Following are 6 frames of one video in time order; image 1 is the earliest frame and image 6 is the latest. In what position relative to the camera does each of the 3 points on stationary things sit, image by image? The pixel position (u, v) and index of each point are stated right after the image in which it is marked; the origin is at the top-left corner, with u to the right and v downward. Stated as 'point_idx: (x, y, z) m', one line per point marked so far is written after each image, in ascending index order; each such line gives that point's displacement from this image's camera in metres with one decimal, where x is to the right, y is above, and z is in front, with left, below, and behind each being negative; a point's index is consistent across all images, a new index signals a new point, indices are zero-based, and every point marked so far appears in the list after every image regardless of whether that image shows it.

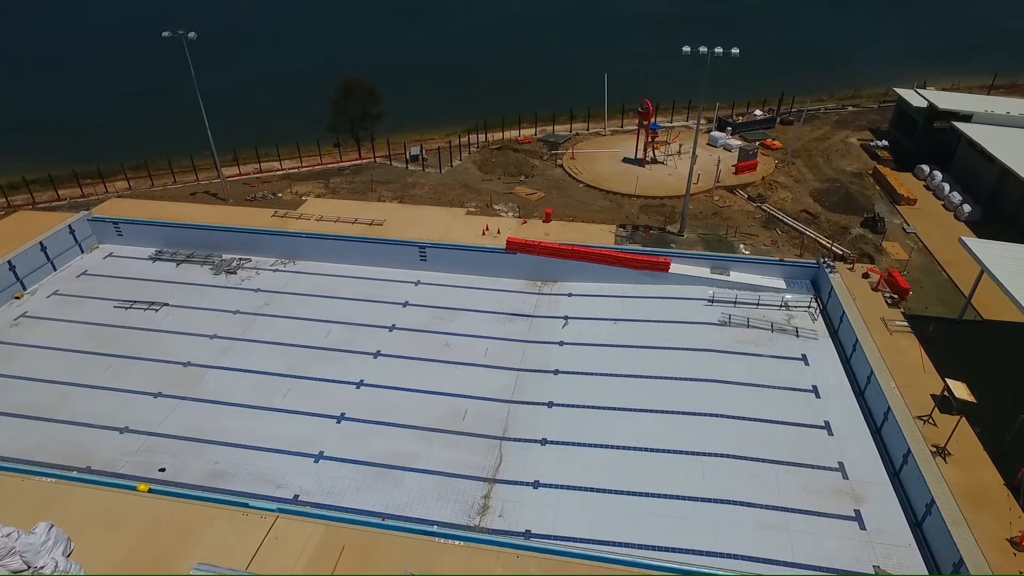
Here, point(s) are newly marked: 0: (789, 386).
0: (+9.7, -3.4, +19.9) m
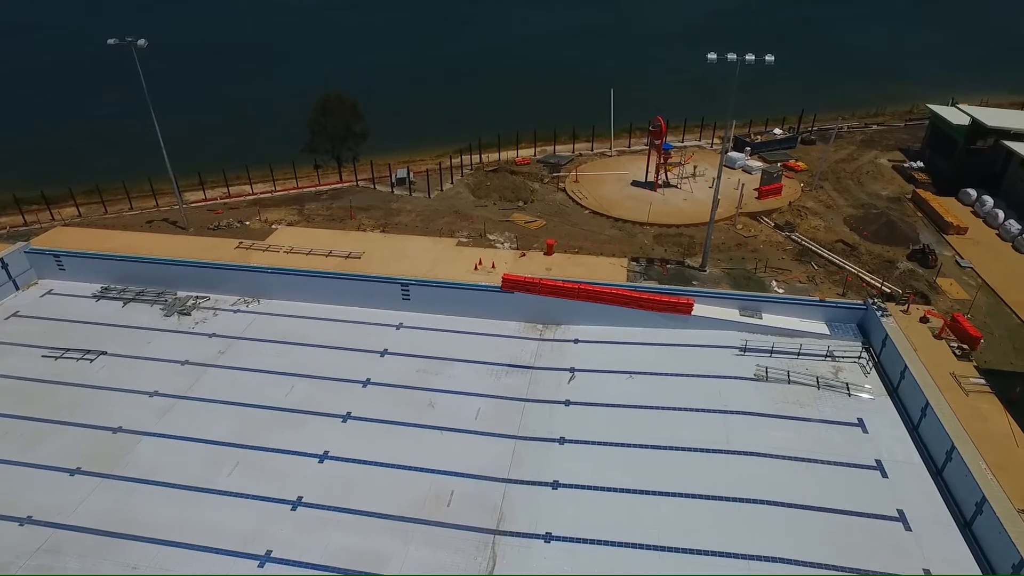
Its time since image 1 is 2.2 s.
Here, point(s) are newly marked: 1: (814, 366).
0: (+9.6, -4.9, +16.3) m
1: (+10.4, -2.7, +19.5) m
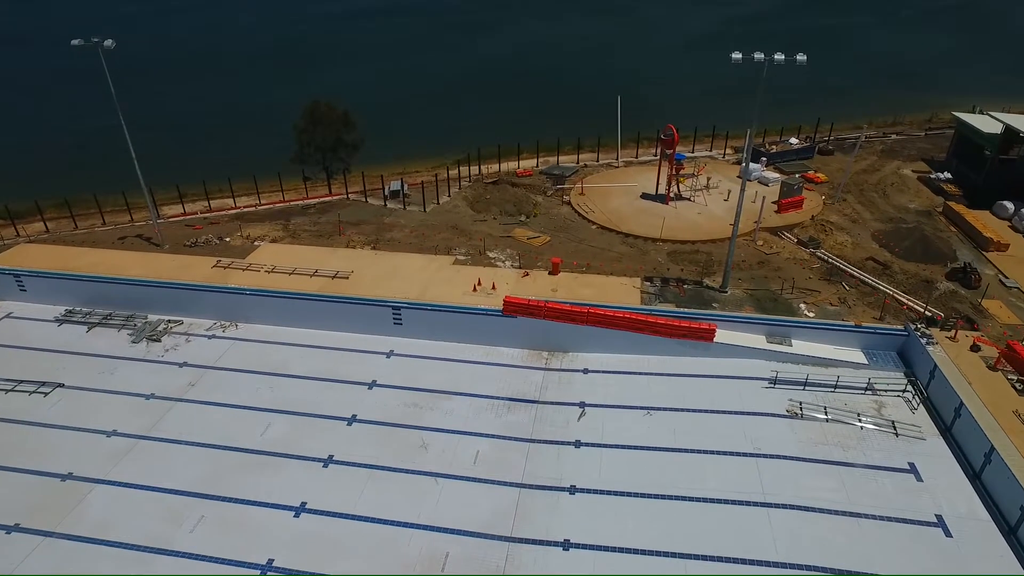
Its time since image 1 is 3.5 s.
0: (+9.7, -5.7, +14.1) m
1: (+10.5, -3.5, +17.4) m
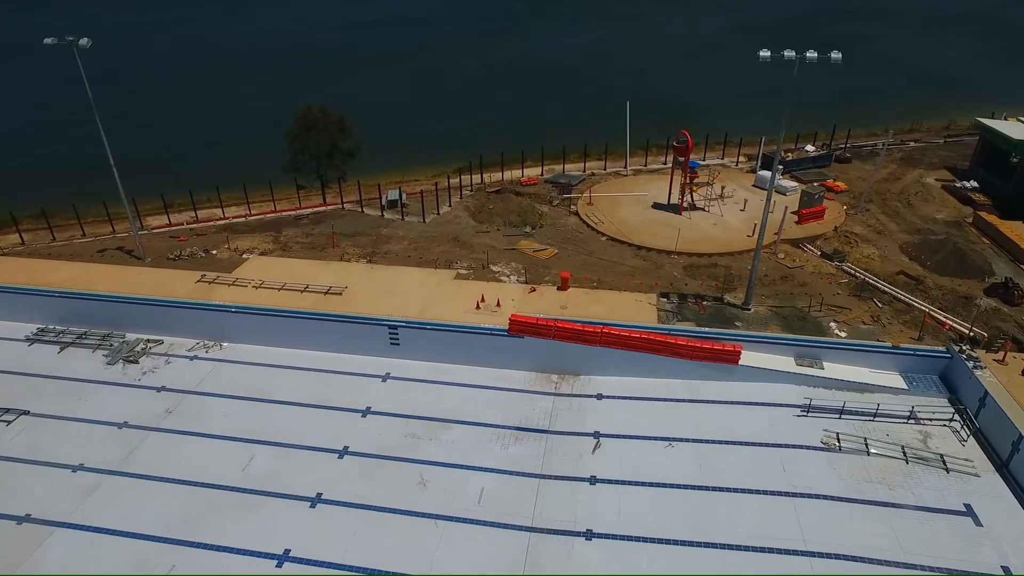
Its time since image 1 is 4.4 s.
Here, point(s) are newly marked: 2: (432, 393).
0: (+9.9, -6.1, +12.5) m
1: (+10.7, -4.0, +15.8) m
2: (-2.6, -3.4, +18.1) m
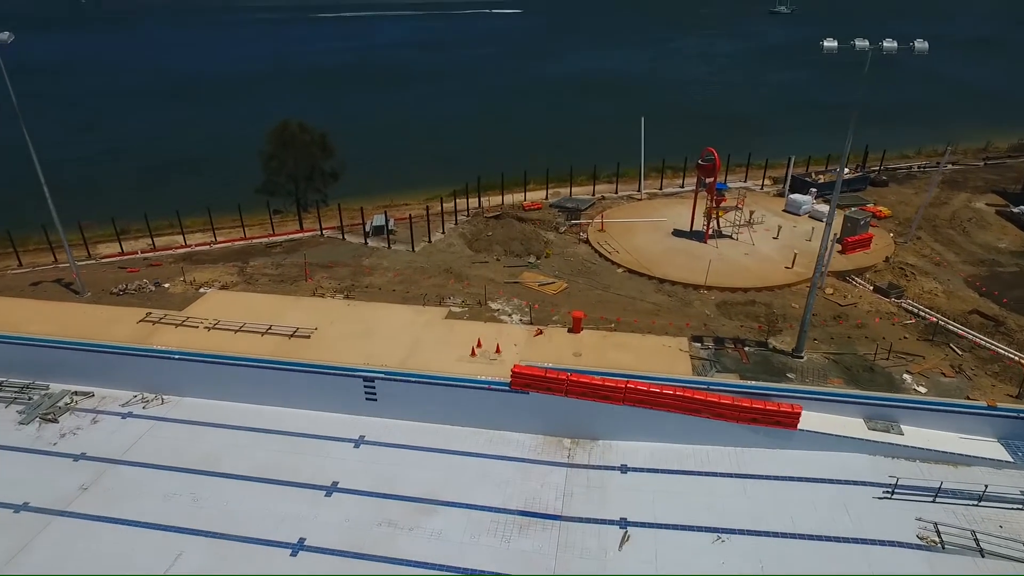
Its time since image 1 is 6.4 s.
0: (+10.0, -7.0, +8.8) m
1: (+10.7, -5.0, +12.2) m
2: (-2.5, -4.5, +14.5) m
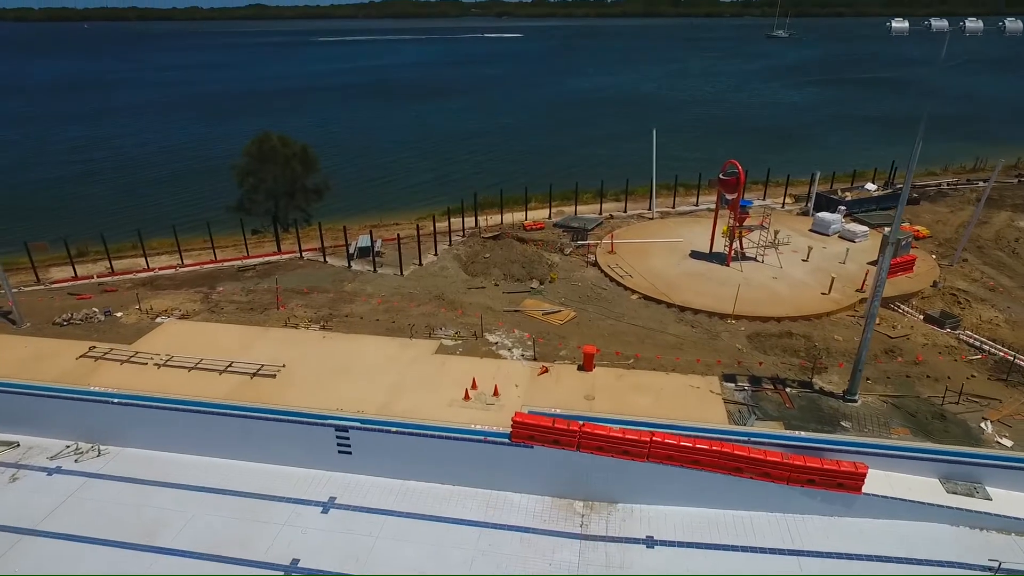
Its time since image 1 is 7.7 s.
0: (+10.0, -7.5, +6.1) m
1: (+10.8, -5.6, +9.6) m
2: (-2.5, -5.2, +11.9) m
